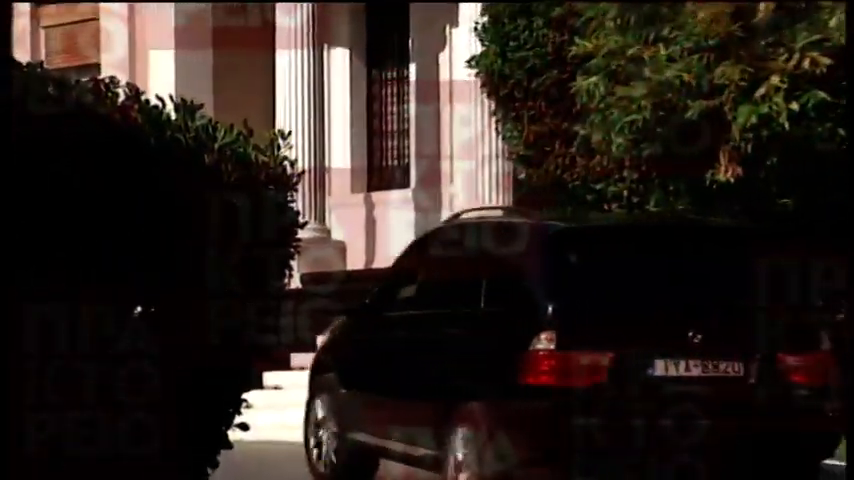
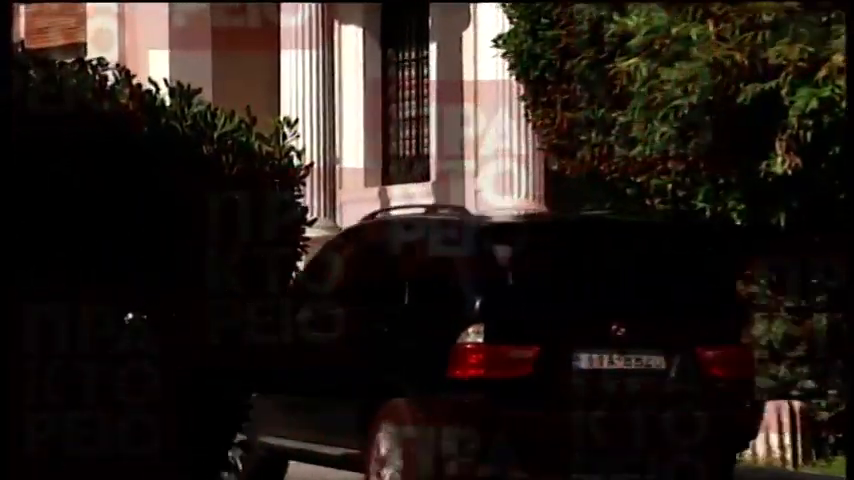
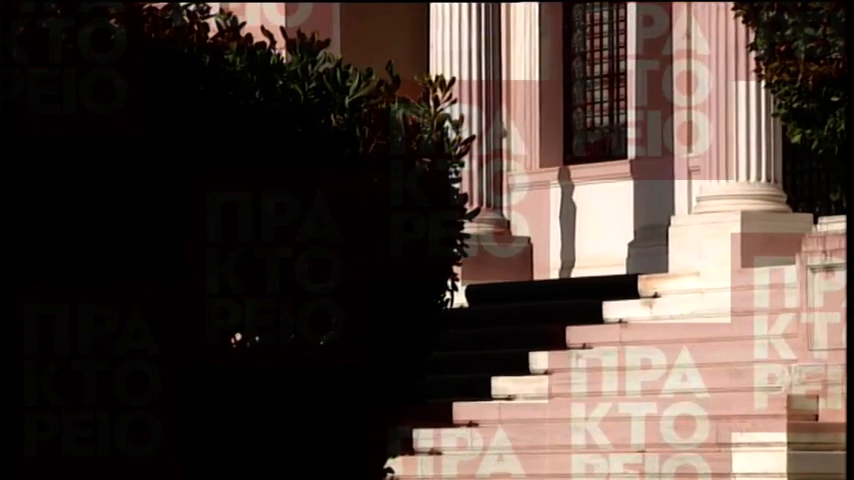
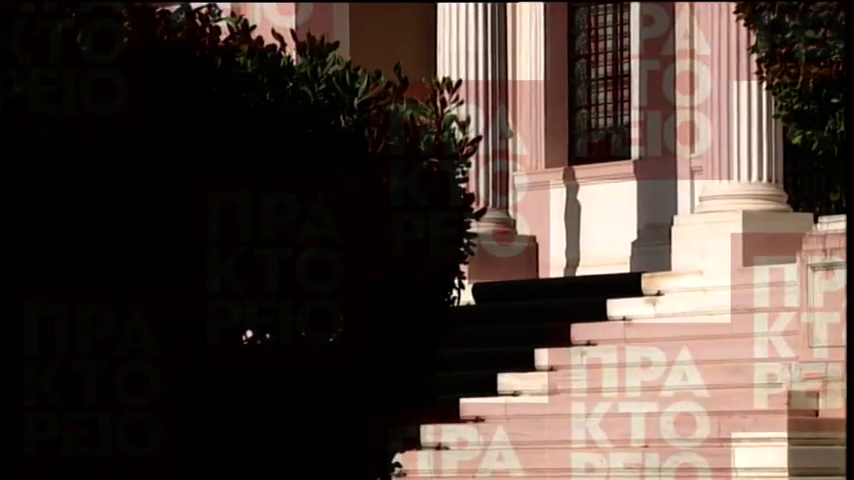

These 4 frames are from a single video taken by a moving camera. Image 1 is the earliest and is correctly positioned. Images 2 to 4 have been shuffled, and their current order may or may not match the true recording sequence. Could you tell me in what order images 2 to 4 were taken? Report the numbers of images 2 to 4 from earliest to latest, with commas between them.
2, 4, 3
